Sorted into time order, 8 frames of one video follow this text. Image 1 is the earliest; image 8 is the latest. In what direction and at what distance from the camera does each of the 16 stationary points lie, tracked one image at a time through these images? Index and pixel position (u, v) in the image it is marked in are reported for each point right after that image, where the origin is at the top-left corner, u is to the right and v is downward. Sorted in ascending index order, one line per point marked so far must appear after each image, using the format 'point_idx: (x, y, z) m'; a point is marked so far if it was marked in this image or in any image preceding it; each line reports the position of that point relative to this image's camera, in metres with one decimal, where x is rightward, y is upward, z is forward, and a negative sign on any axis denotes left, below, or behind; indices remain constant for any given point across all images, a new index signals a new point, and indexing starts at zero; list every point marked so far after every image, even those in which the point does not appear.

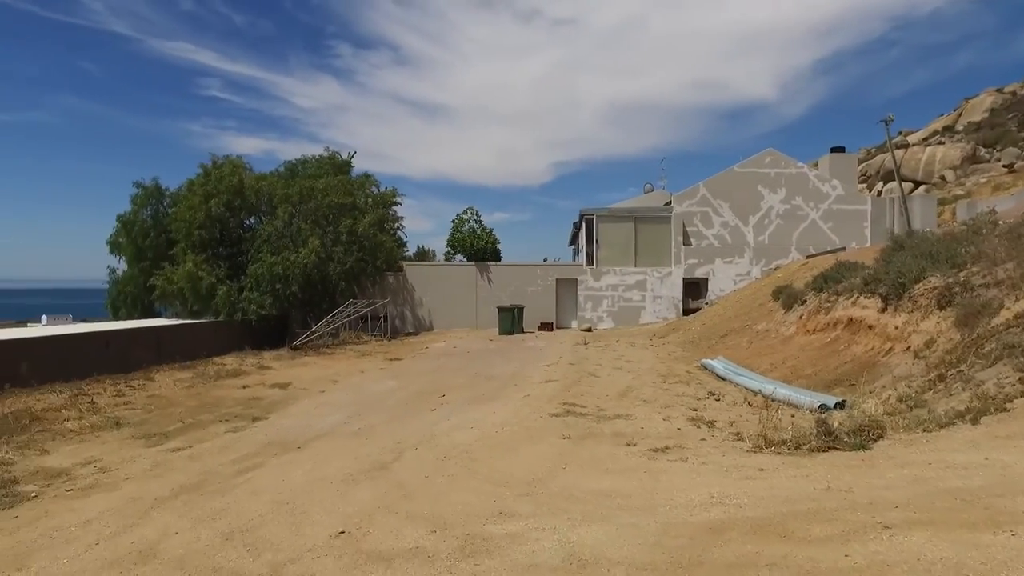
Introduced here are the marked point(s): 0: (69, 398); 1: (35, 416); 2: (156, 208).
0: (-6.0, -1.5, +9.6) m
1: (-5.8, -1.5, +8.6) m
2: (-9.8, +2.2, +19.3) m
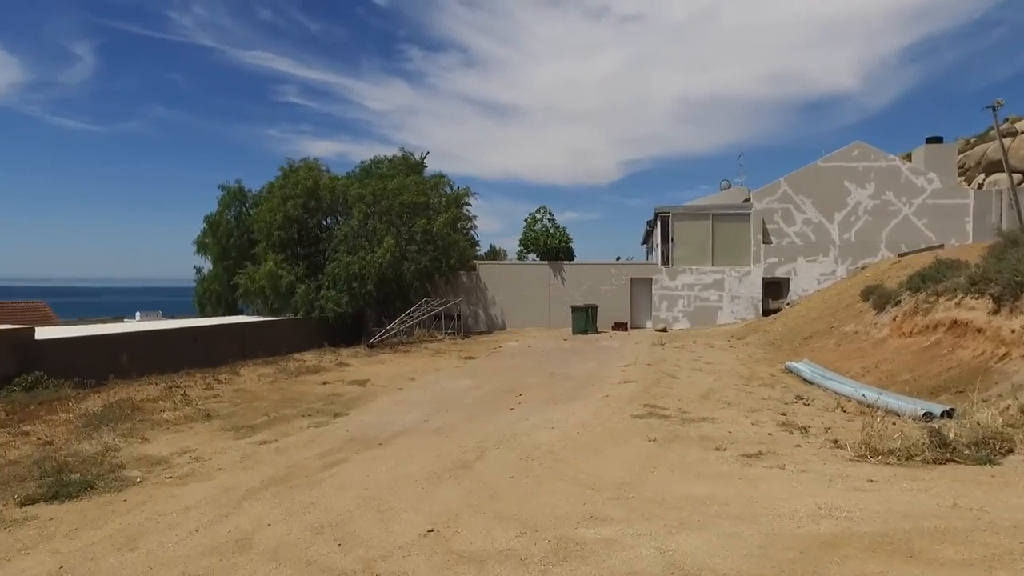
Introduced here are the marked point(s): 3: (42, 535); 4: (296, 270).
0: (-5.0, -1.4, +10.0) m
1: (-4.8, -1.5, +9.0) m
2: (-7.8, +2.3, +20.1) m
3: (-3.2, -1.7, +4.8) m
4: (-5.5, +0.5, +17.9) m
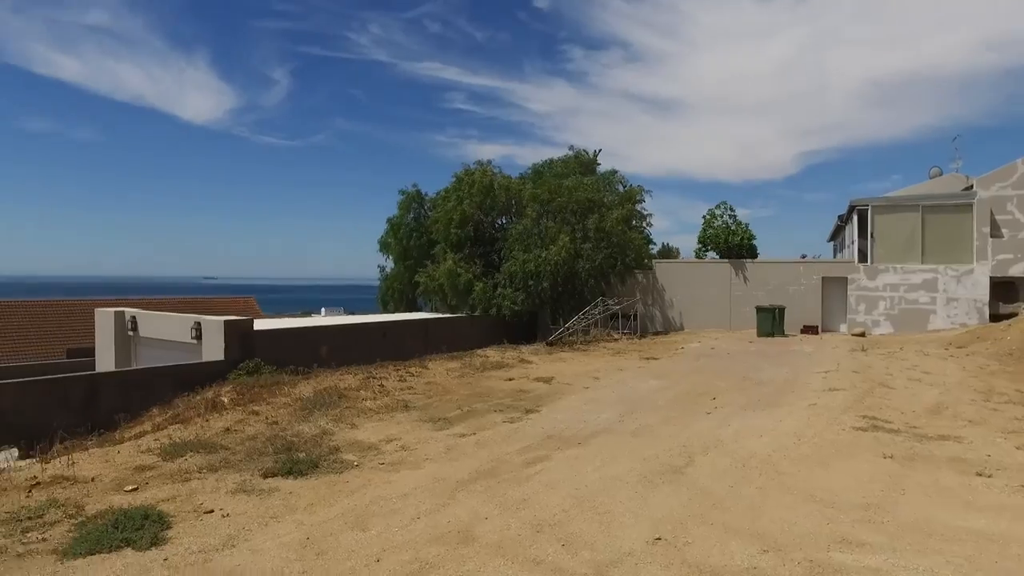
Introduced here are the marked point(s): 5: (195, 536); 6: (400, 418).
0: (-2.2, -1.4, +10.7) m
1: (-2.3, -1.4, +9.6) m
2: (-2.7, +2.3, +21.1) m
3: (-1.7, -1.6, +5.2) m
4: (-1.0, +0.5, +18.5) m
5: (-2.1, -1.6, +4.7) m
6: (-1.3, -1.6, +8.4) m
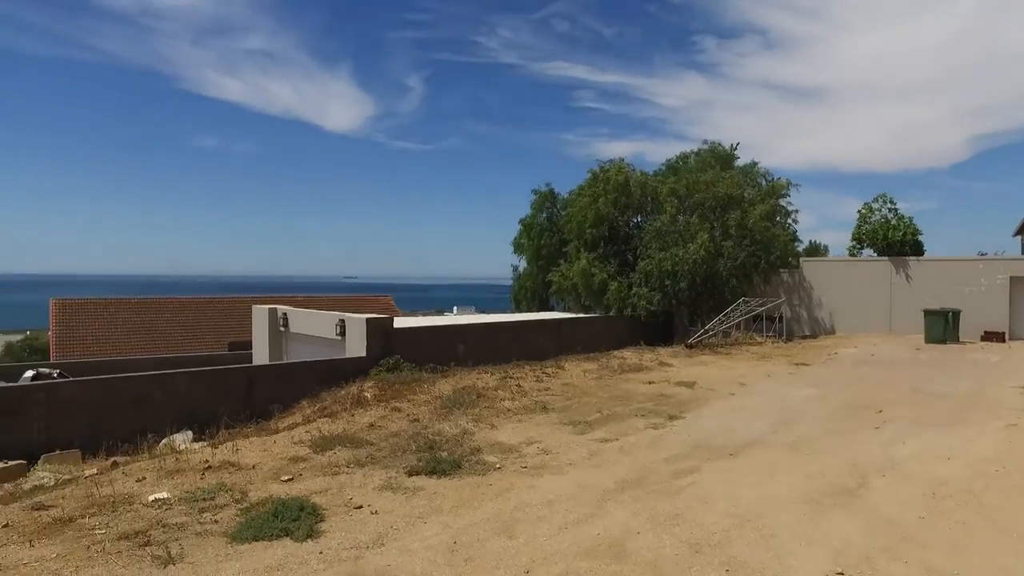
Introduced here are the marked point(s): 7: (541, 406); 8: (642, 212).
0: (-0.2, -1.4, +10.7) m
1: (-0.4, -1.4, +9.6) m
2: (+1.2, +2.3, +21.0) m
3: (-0.6, -1.6, +5.2) m
4: (+2.5, +0.5, +18.1) m
5: (-1.1, -1.6, +4.7) m
6: (+0.3, -1.6, +8.3) m
7: (+0.4, -1.5, +9.0) m
8: (+3.4, +2.0, +18.6) m
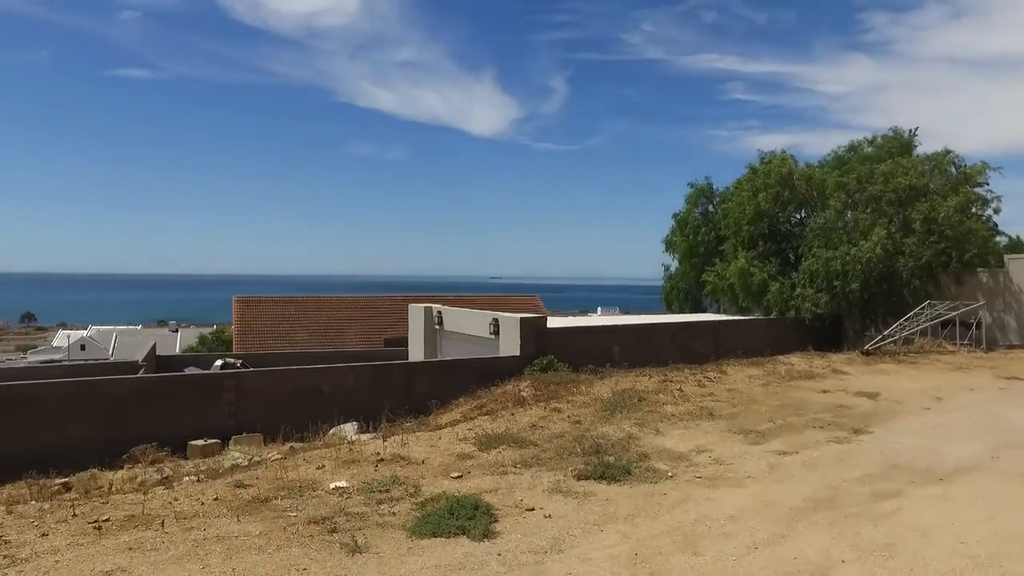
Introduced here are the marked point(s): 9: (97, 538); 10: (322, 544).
0: (+2.2, -1.4, +10.3) m
1: (+1.7, -1.4, +9.3) m
2: (+5.5, +2.3, +20.1) m
3: (+0.7, -1.6, +5.0) m
4: (+6.2, +0.5, +17.1) m
5: (+0.1, -1.6, +4.6) m
6: (+2.2, -1.6, +7.9) m
7: (+2.4, -1.5, +8.6) m
8: (+7.3, +2.0, +17.3) m
9: (-2.7, -1.6, +4.6) m
10: (-1.2, -1.6, +4.4) m
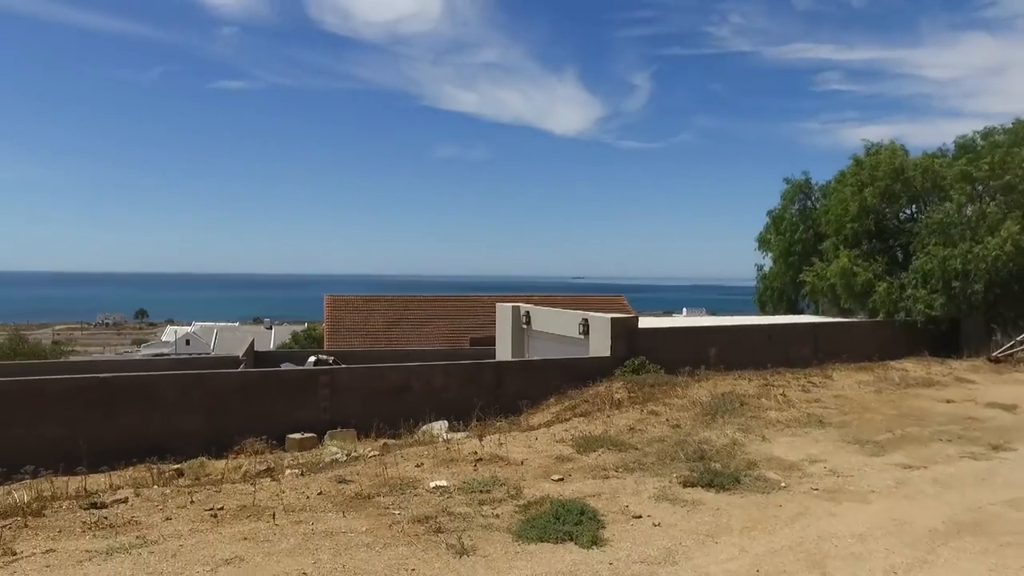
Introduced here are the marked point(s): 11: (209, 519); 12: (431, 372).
0: (+3.5, -1.4, +9.8) m
1: (+2.9, -1.4, +8.9) m
2: (+7.9, +2.3, +19.2) m
3: (+1.4, -1.6, +4.7) m
4: (+8.3, +0.5, +16.1) m
5: (+0.8, -1.6, +4.4) m
6: (+3.2, -1.5, +7.4) m
7: (+3.5, -1.5, +8.1) m
8: (+9.3, +2.0, +16.3) m
9: (-2.0, -1.6, +4.8) m
10: (-0.5, -1.6, +4.4) m
11: (-2.1, -1.6, +5.0) m
12: (-1.5, -1.5, +12.8) m
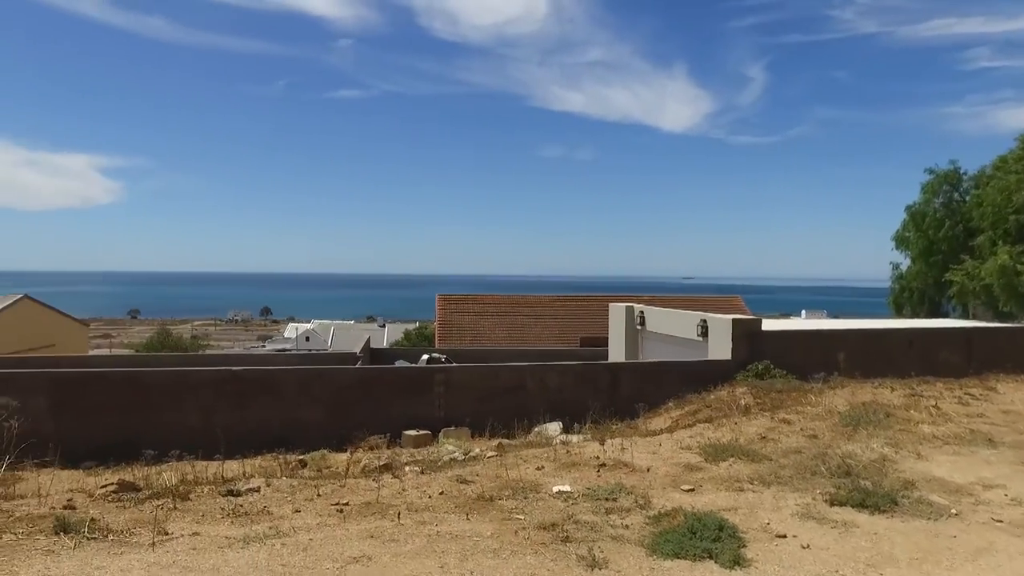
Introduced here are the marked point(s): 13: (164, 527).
0: (+5.0, -1.4, +9.0) m
1: (+4.3, -1.4, +8.1) m
2: (+10.8, +2.3, +17.6) m
3: (+2.2, -1.6, +4.2) m
4: (+10.7, +0.5, +14.5) m
5: (+1.5, -1.6, +4.0) m
6: (+4.4, -1.5, +6.6) m
7: (+4.8, -1.5, +7.3) m
8: (+11.8, +1.9, +14.5) m
9: (-1.1, -1.6, +4.8) m
10: (+0.3, -1.6, +4.2) m
11: (-1.2, -1.6, +5.0) m
12: (+0.6, -1.5, +12.7) m
13: (-2.2, -1.5, +4.6) m
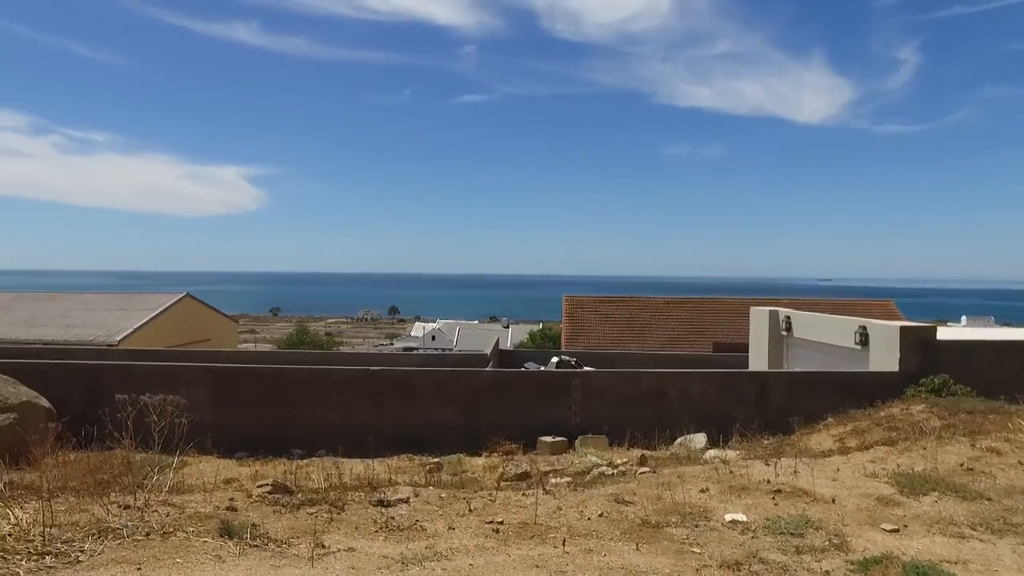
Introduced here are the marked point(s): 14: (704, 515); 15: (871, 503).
0: (+6.7, -1.4, +7.5) m
1: (+5.9, -1.5, +6.8) m
2: (+13.9, +2.2, +15.1) m
3: (+3.1, -1.6, +3.3) m
4: (+13.2, +0.4, +12.0) m
5: (+2.4, -1.6, +3.2) m
6: (+5.7, -1.6, +5.3) m
7: (+6.2, -1.6, +5.9) m
8: (+14.3, +1.8, +11.8) m
9: (-0.1, -1.6, +4.4) m
10: (+1.2, -1.6, +3.6) m
11: (-0.1, -1.6, +4.7) m
12: (+2.9, -1.6, +11.9) m
13: (-1.2, -1.6, +4.4) m
14: (+1.4, -1.7, +5.2) m
15: (+2.7, -1.6, +5.3) m
